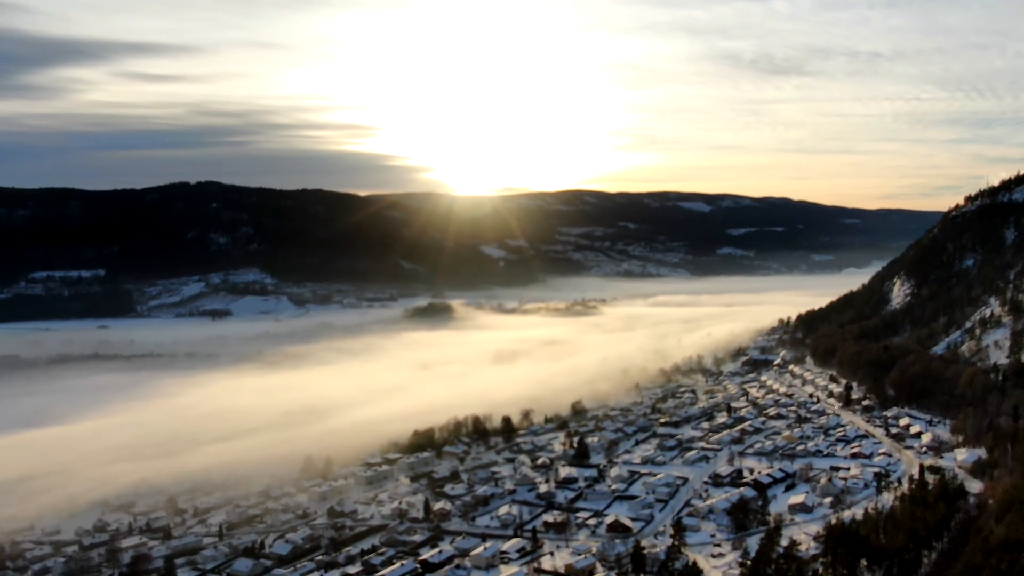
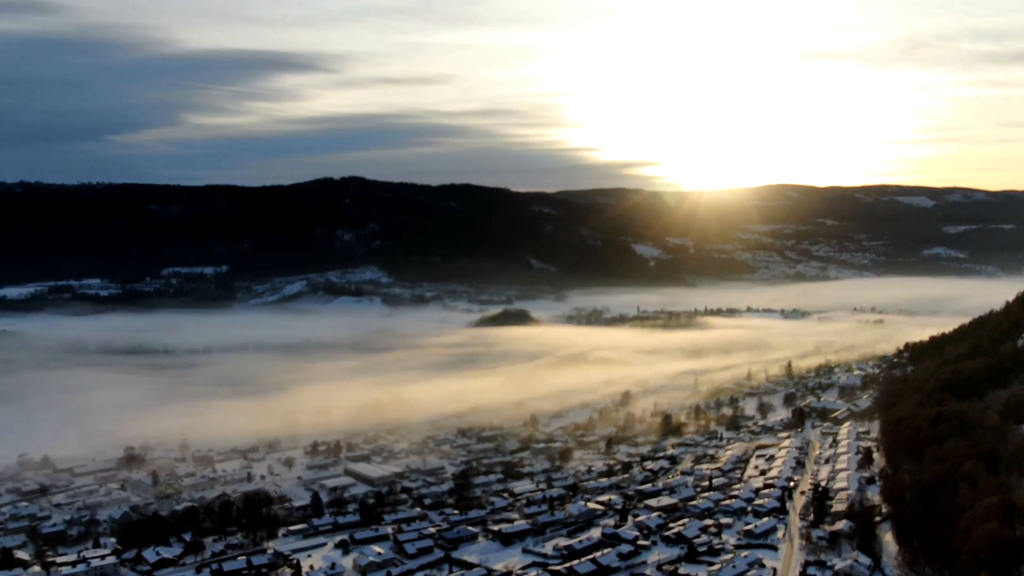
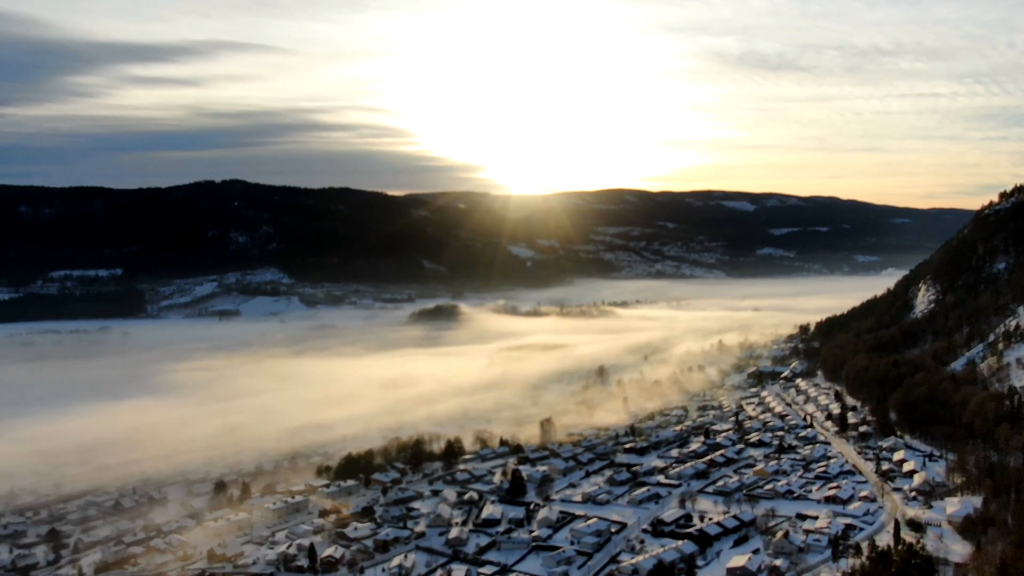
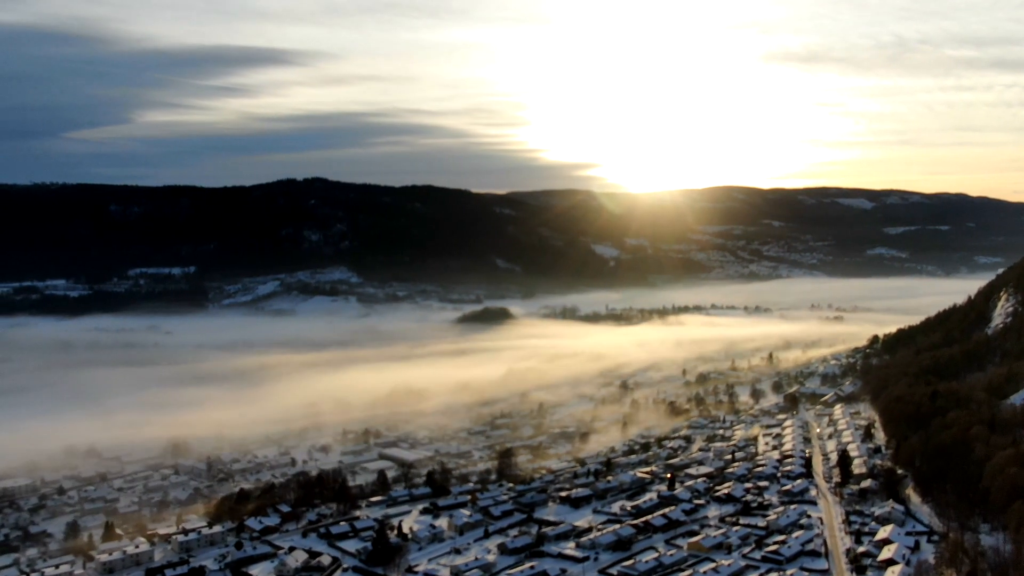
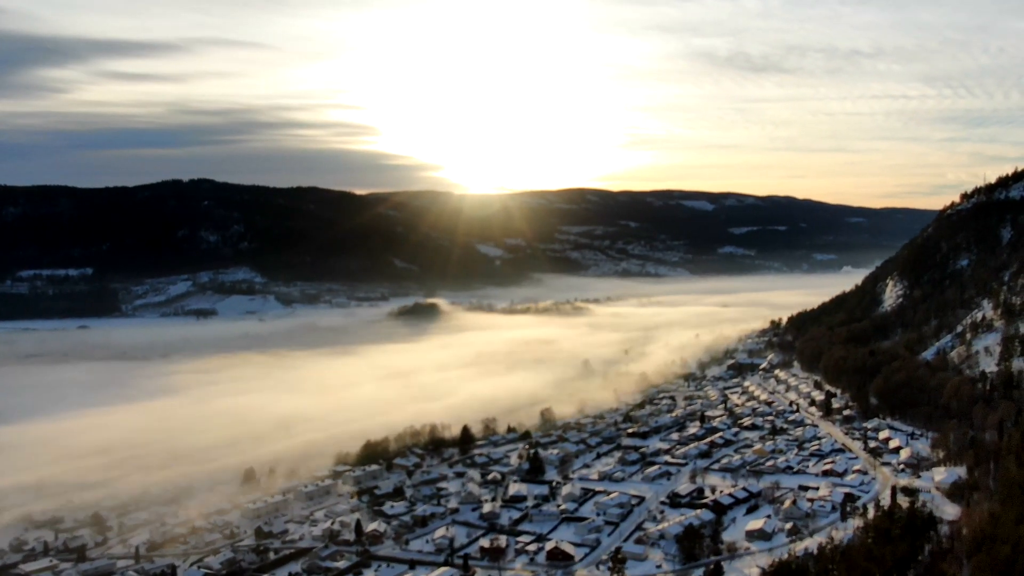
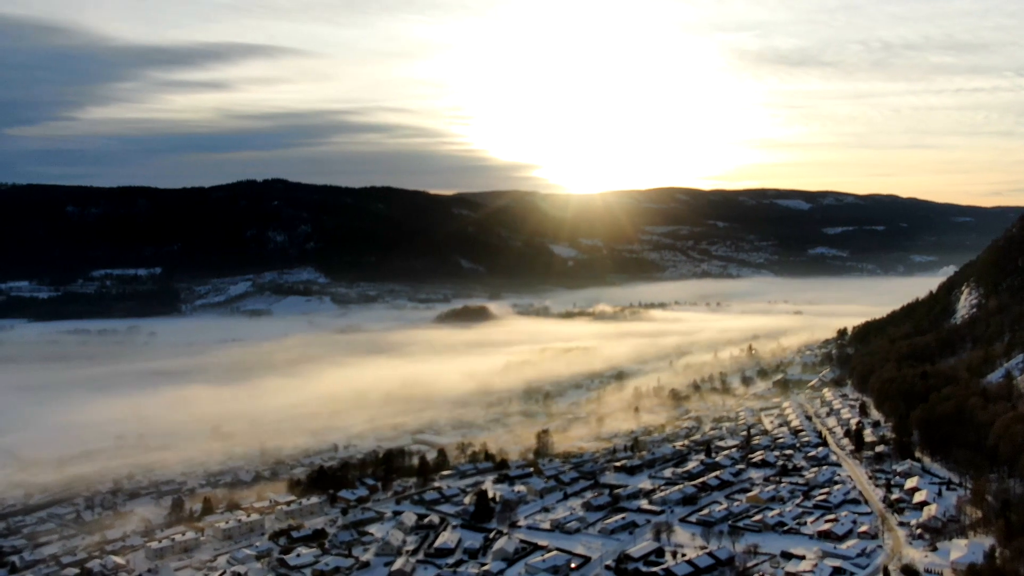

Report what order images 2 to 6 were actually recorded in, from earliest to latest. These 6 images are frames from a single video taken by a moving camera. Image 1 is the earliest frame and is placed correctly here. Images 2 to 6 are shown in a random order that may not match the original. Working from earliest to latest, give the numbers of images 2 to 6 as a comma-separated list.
5, 3, 6, 4, 2
